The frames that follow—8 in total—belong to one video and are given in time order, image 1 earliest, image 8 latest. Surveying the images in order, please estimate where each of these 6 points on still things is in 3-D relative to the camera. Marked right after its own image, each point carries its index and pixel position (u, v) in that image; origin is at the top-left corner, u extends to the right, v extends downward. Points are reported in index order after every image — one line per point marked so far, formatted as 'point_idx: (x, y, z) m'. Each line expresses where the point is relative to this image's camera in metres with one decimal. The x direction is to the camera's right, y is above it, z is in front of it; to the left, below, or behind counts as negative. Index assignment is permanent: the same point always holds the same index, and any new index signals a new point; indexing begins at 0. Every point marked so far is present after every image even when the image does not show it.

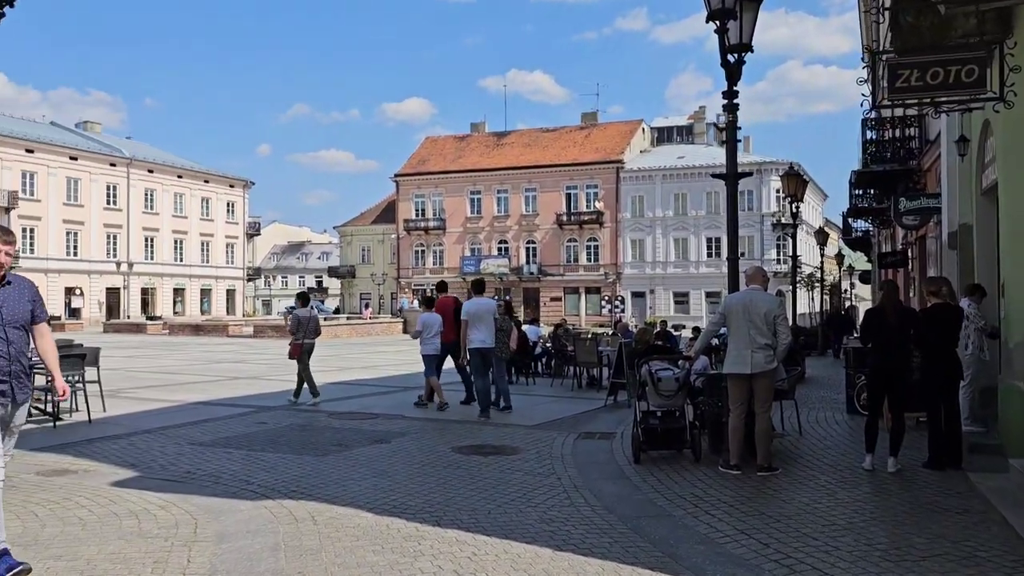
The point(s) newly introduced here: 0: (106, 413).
0: (-5.7, -1.7, +12.3) m
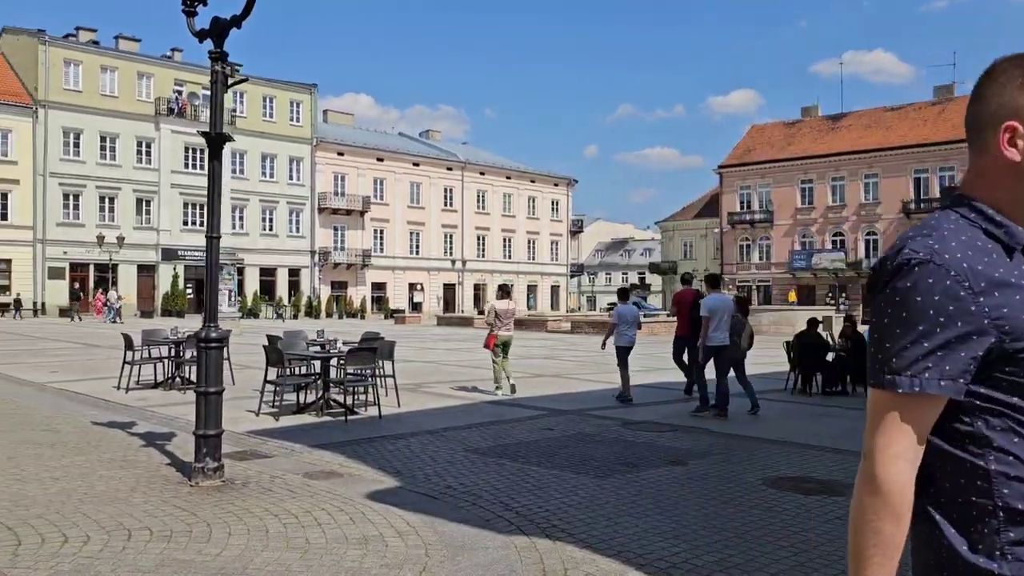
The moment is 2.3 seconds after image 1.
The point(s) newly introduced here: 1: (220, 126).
0: (-1.5, -1.6, +12.0) m
1: (-2.3, +1.3, +7.1) m
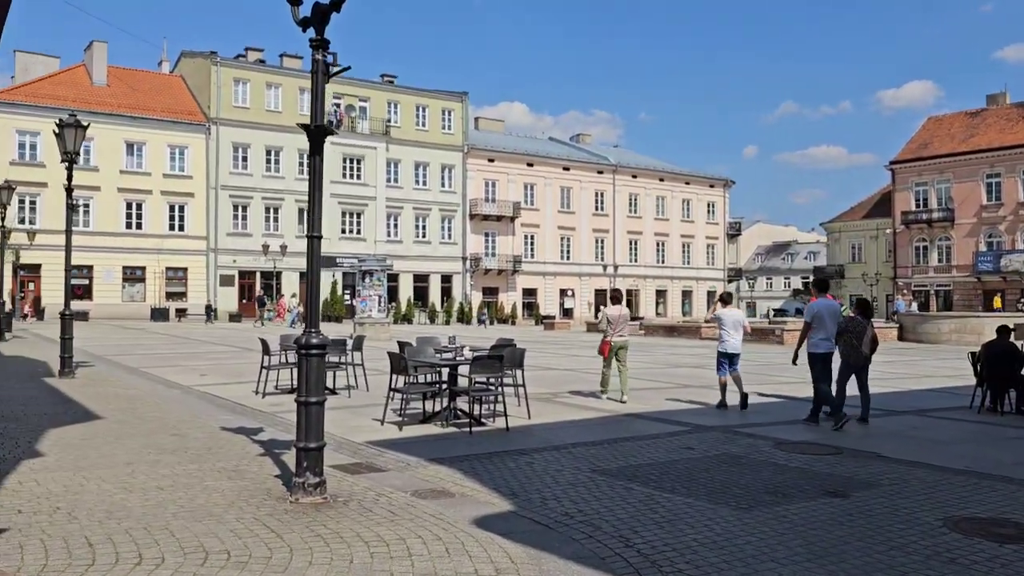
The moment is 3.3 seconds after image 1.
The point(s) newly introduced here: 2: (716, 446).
0: (+0.2, -1.7, +11.3) m
1: (-1.4, +1.3, +6.6) m
2: (+2.2, -1.7, +9.3) m
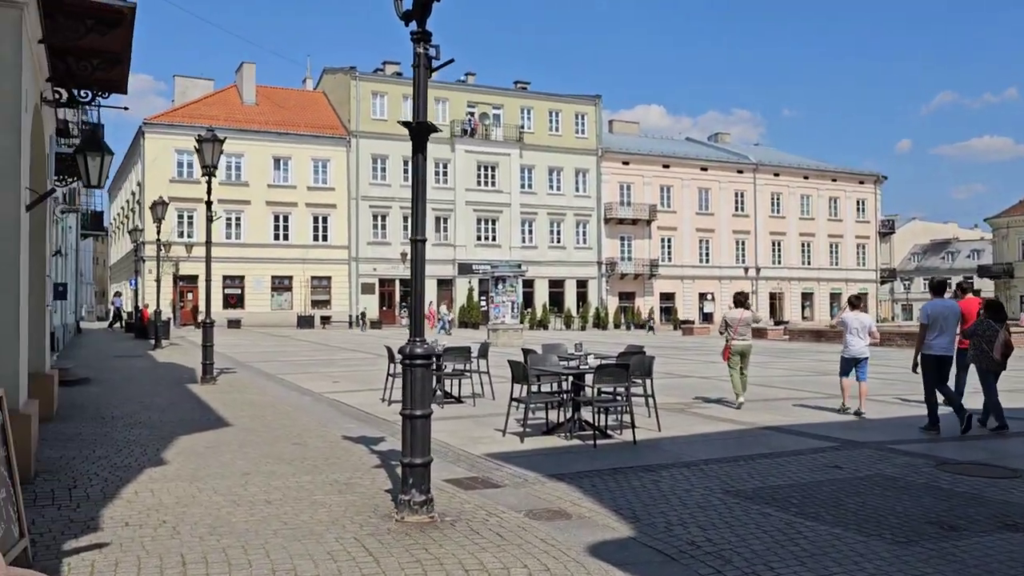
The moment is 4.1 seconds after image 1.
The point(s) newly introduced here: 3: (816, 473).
0: (+1.8, -1.7, +10.6) m
1: (-0.6, +1.2, +6.2) m
2: (+3.4, -1.7, +8.3) m
3: (+2.8, -1.7, +8.0) m
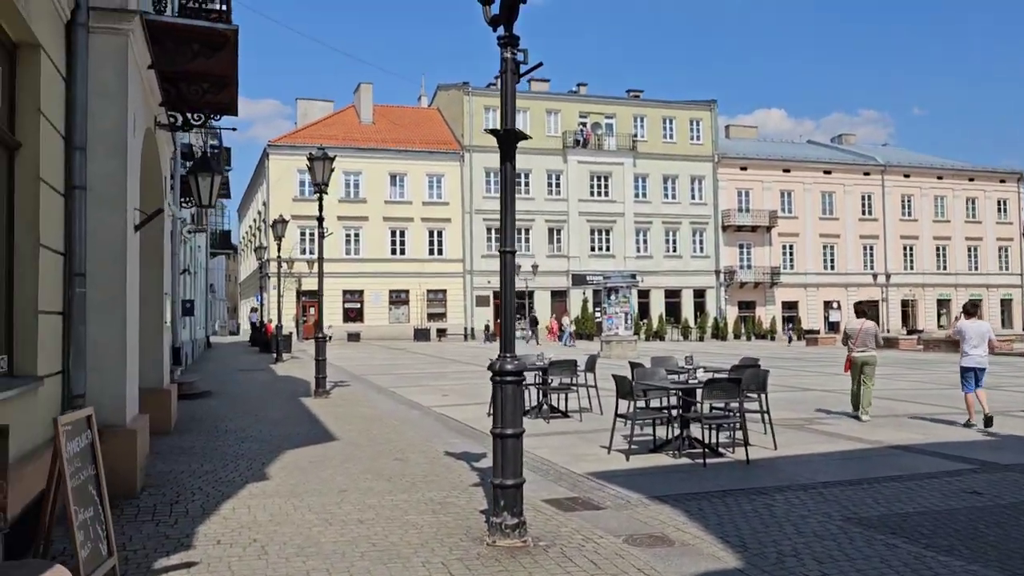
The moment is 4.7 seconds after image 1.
0: (+3.0, -1.8, +10.0) m
1: (0.0, +1.1, +6.0) m
2: (+4.3, -1.7, +7.5) m
3: (+3.6, -1.8, +7.3) m
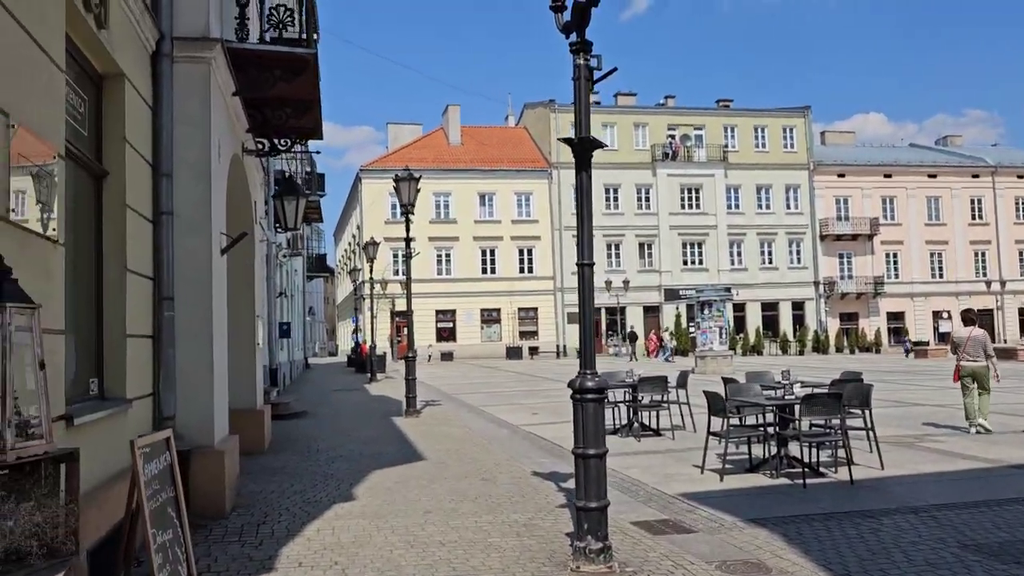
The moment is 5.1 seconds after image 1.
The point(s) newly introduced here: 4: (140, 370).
0: (+4.0, -1.9, +9.4) m
1: (+0.5, +1.1, +5.8) m
2: (+5.0, -1.8, +6.8) m
3: (+4.3, -1.8, +6.6) m
4: (-2.8, -0.6, +6.7) m
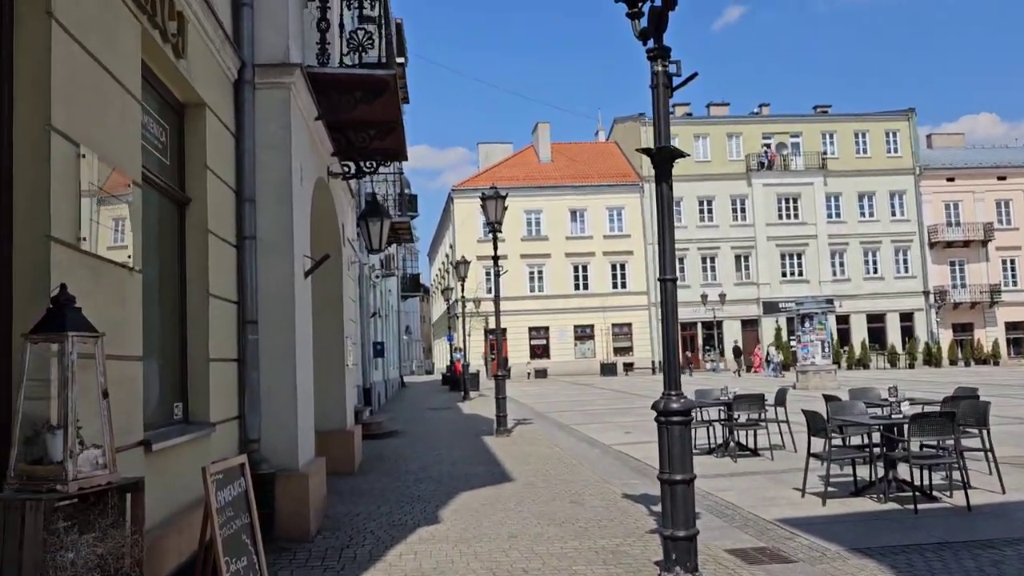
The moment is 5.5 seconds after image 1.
0: (+4.9, -2.0, +8.7) m
1: (+1.0, +0.9, +5.6) m
2: (+5.6, -1.8, +6.0) m
3: (+4.9, -1.8, +5.9) m
4: (-2.2, -0.8, +6.7) m
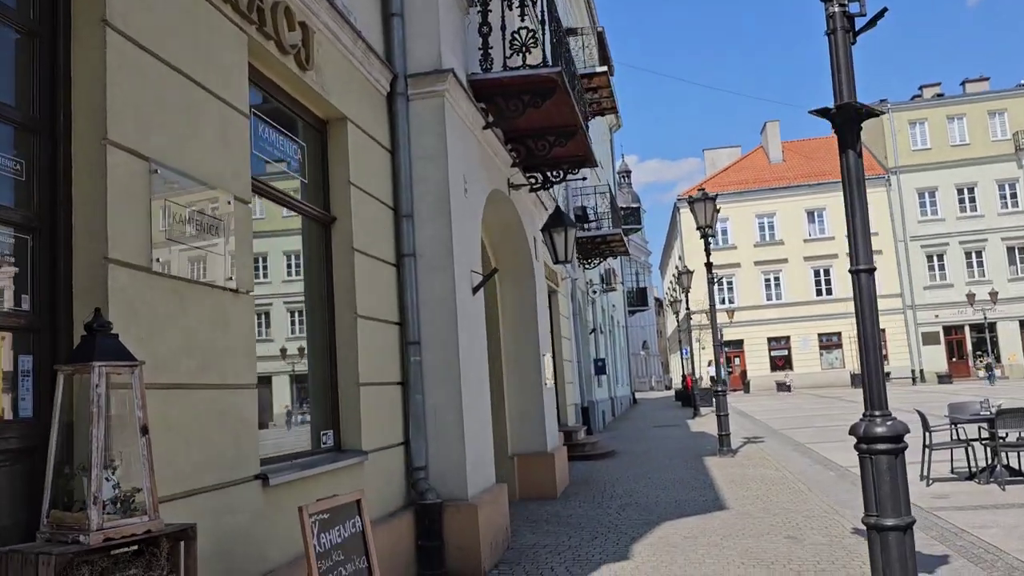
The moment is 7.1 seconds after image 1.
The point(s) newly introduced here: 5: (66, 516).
0: (+6.4, -1.8, +6.3) m
1: (+1.7, +1.0, +4.5) m
2: (+6.4, -1.5, +3.6) m
3: (+5.7, -1.6, +3.6) m
4: (-0.9, -1.0, +6.4) m
5: (-1.4, -0.7, +2.8) m
